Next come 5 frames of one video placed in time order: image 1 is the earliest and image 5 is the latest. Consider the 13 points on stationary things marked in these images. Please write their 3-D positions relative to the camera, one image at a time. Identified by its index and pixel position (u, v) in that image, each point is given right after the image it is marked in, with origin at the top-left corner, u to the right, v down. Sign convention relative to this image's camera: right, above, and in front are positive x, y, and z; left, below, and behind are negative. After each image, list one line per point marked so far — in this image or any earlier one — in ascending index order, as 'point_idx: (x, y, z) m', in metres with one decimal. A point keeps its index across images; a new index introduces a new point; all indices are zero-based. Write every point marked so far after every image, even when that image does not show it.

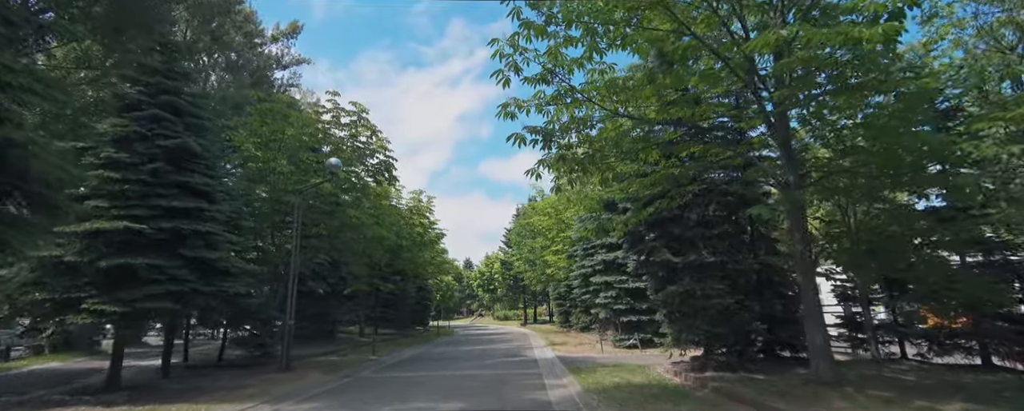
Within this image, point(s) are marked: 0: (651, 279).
0: (+3.7, -2.0, +13.1) m
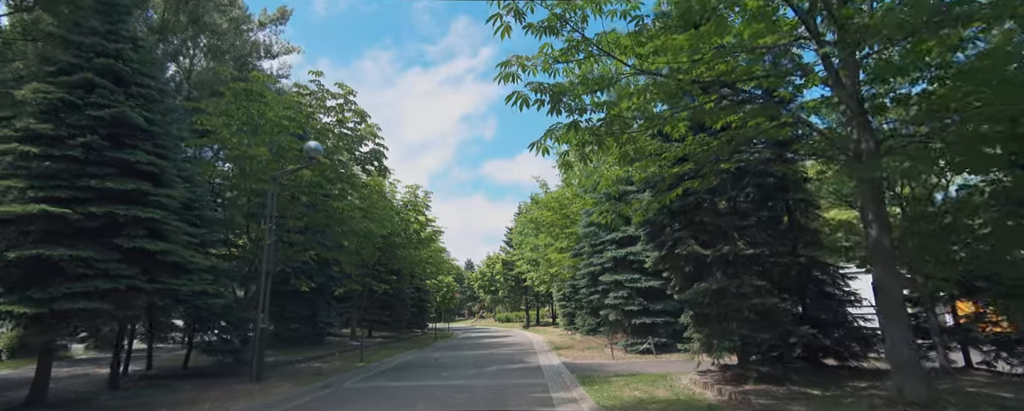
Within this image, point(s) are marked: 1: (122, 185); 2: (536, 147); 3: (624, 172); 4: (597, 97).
0: (+3.7, -1.6, +11.4) m
1: (-7.0, +0.3, +8.9) m
2: (+0.4, +1.0, +8.2) m
3: (+2.2, +0.7, +9.9) m
4: (+1.4, +1.8, +8.1) m
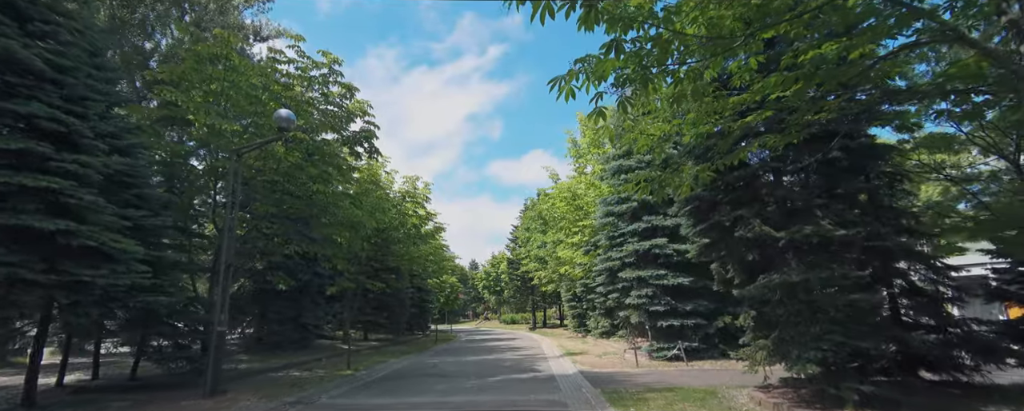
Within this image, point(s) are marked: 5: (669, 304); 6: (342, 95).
0: (+3.9, -1.1, +9.1) m
1: (-6.8, +0.8, +6.7) m
2: (+0.6, +1.5, +5.9) m
3: (+2.4, +1.2, +7.6) m
4: (+1.6, +2.2, +5.8) m
5: (+5.1, -3.2, +16.3) m
6: (-5.4, +3.5, +15.9) m
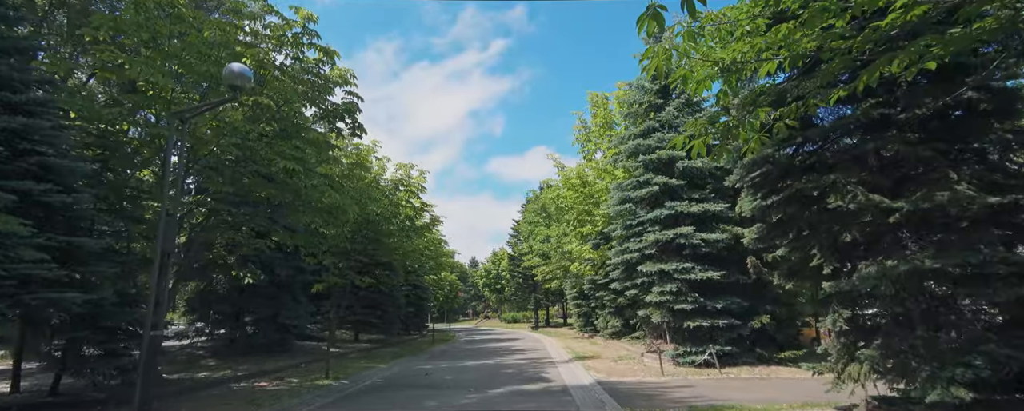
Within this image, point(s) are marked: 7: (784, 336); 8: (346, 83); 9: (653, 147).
0: (+4.0, -0.7, +7.0) m
1: (-6.7, +1.3, +4.5) m
2: (+0.7, +1.9, +3.7) m
3: (+2.5, +1.7, +5.5) m
4: (+1.7, +2.7, +3.6) m
5: (+5.3, -2.7, +14.2) m
6: (-5.3, +4.0, +13.7) m
7: (+8.0, -3.9, +14.7) m
8: (-4.8, +3.5, +14.2) m
9: (+4.5, +1.9, +16.0) m
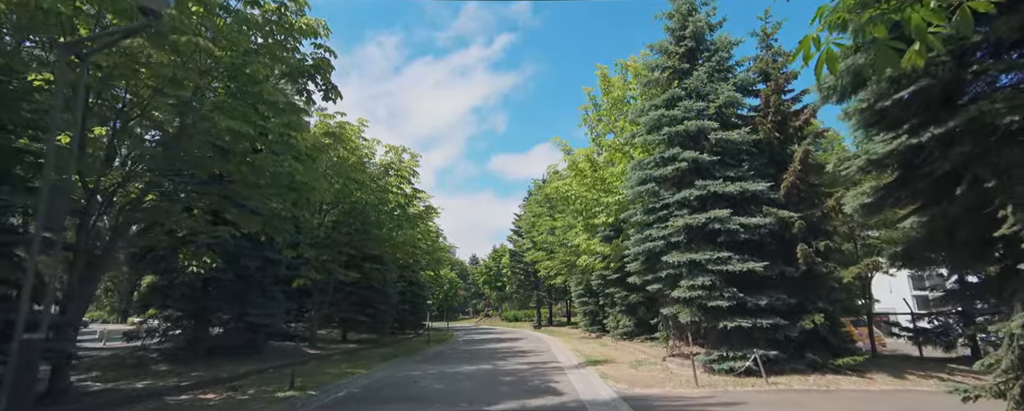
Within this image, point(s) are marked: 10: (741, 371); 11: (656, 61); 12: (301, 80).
0: (+4.1, -0.2, +4.7) m
1: (-6.6, +1.8, +2.2) m
2: (+0.7, +2.4, +1.5) m
3: (+2.6, +2.2, +3.2) m
4: (+1.7, +3.2, +1.4) m
5: (+5.3, -2.2, +11.9) m
6: (-5.2, +4.5, +11.4) m
7: (+8.1, -3.3, +12.4) m
8: (-4.7, +4.0, +11.9) m
9: (+4.6, +2.4, +13.7) m
10: (+5.4, -3.9, +11.9) m
11: (+4.3, +4.3, +14.9) m
12: (-5.0, +3.0, +11.9) m
